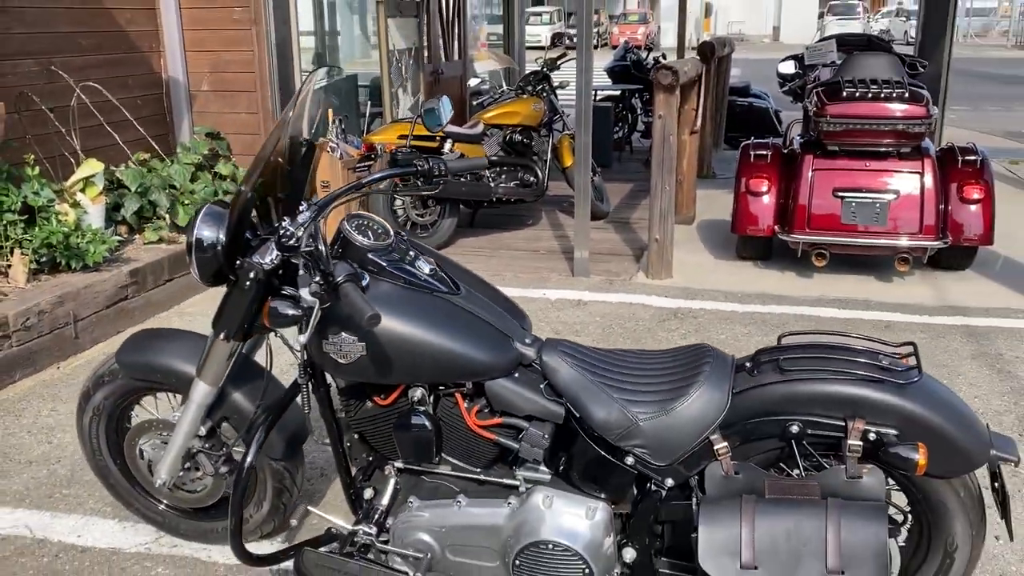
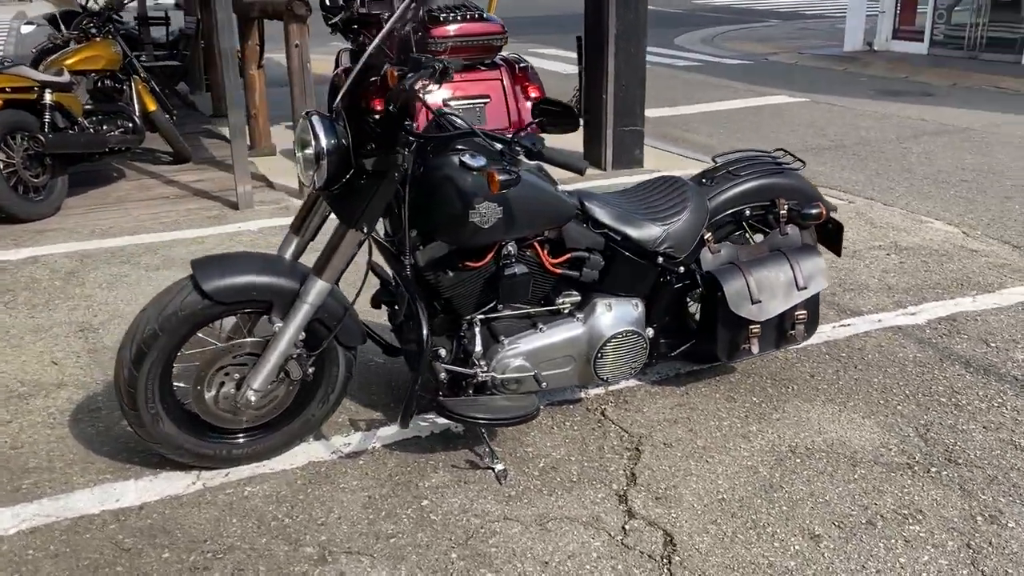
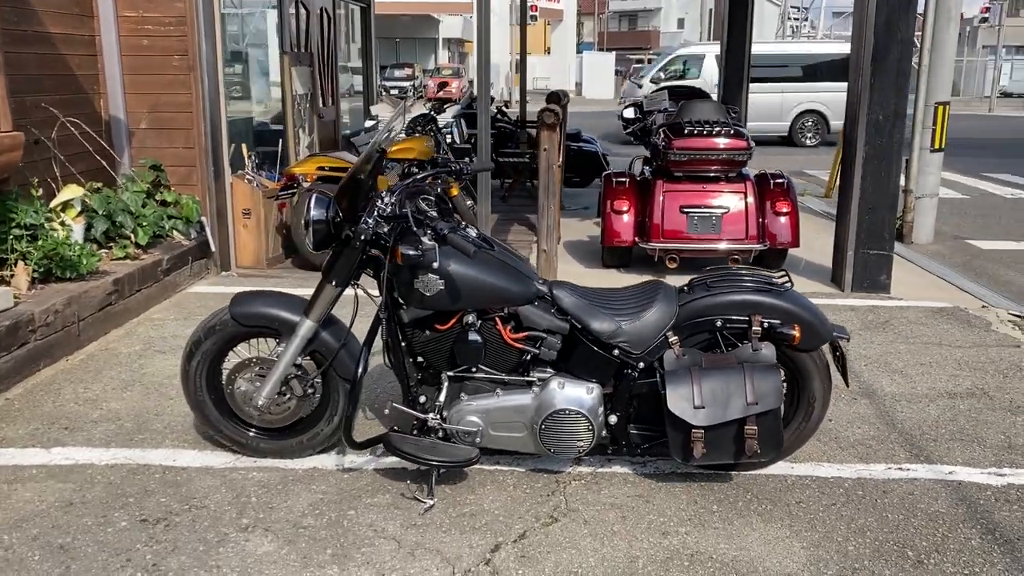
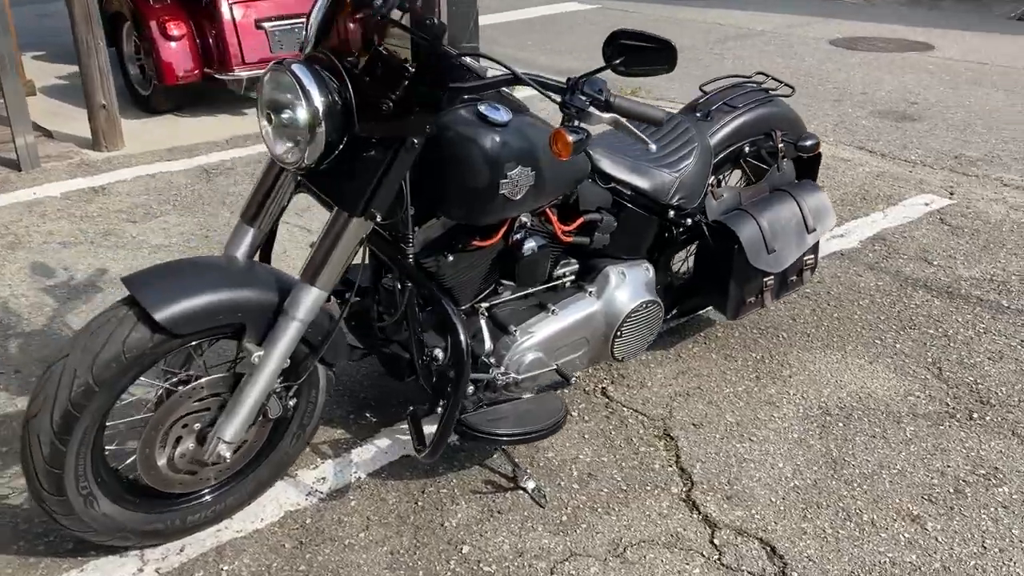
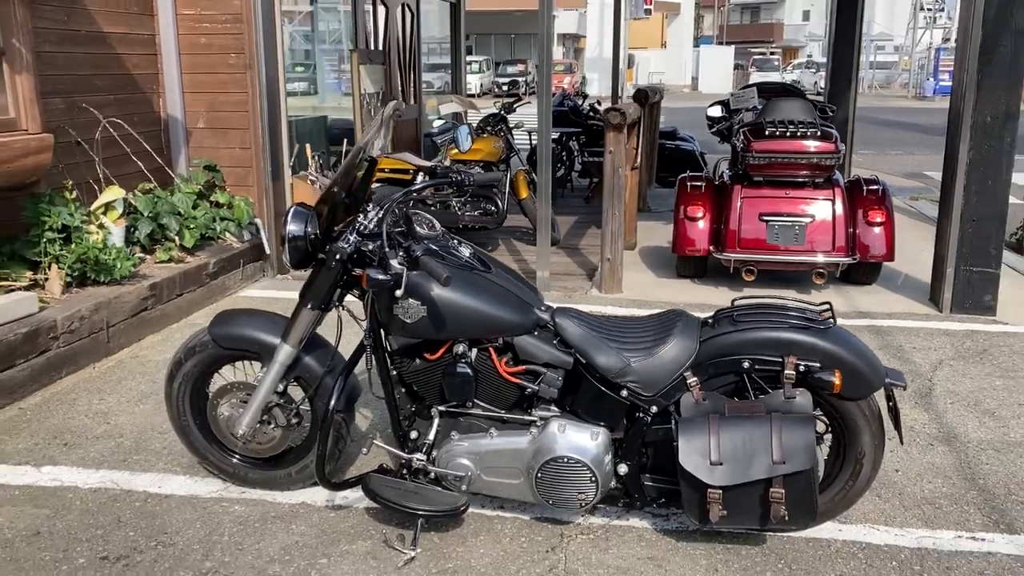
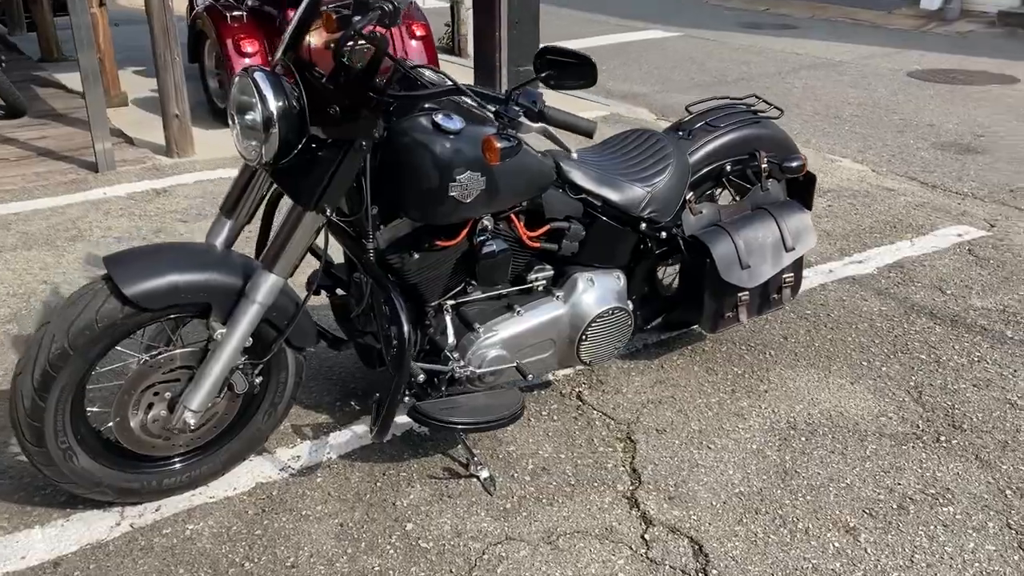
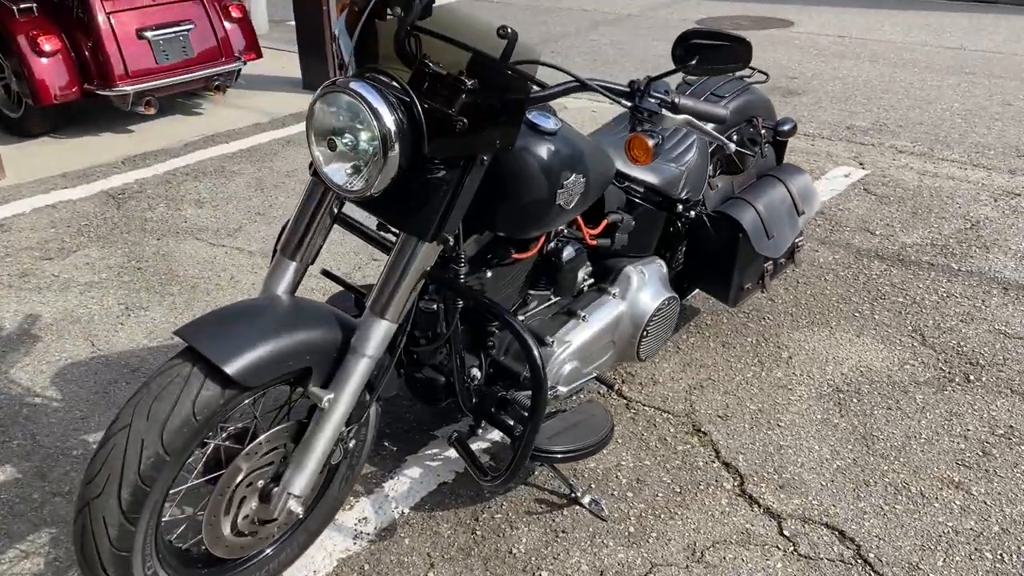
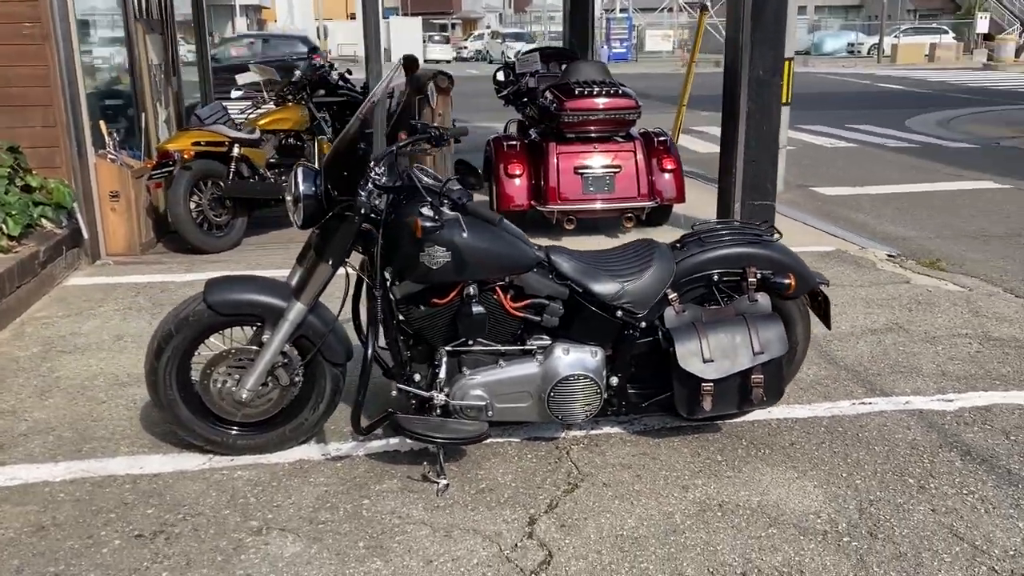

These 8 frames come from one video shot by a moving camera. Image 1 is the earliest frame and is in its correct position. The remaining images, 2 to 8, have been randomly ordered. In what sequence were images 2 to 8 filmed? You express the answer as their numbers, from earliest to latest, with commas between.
5, 3, 8, 2, 6, 4, 7
